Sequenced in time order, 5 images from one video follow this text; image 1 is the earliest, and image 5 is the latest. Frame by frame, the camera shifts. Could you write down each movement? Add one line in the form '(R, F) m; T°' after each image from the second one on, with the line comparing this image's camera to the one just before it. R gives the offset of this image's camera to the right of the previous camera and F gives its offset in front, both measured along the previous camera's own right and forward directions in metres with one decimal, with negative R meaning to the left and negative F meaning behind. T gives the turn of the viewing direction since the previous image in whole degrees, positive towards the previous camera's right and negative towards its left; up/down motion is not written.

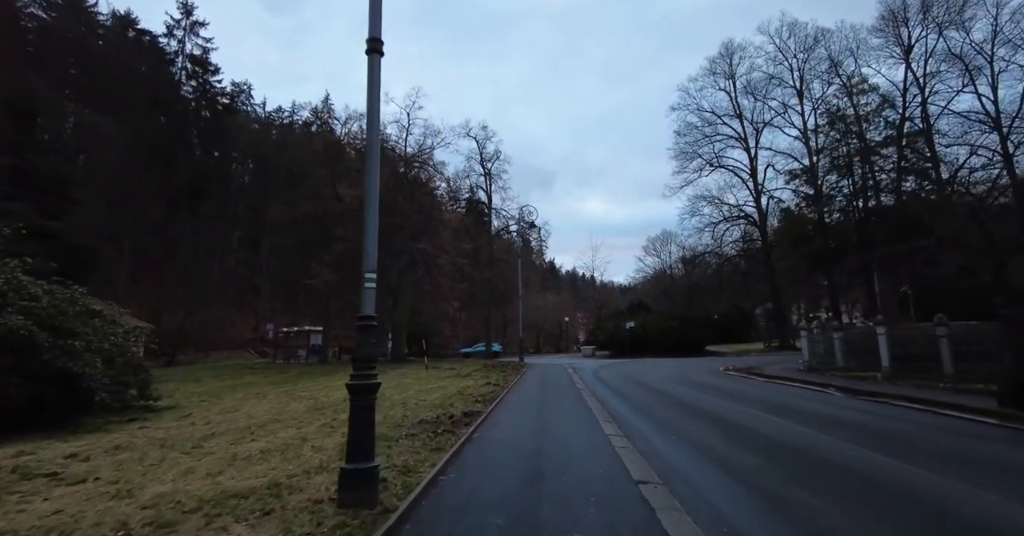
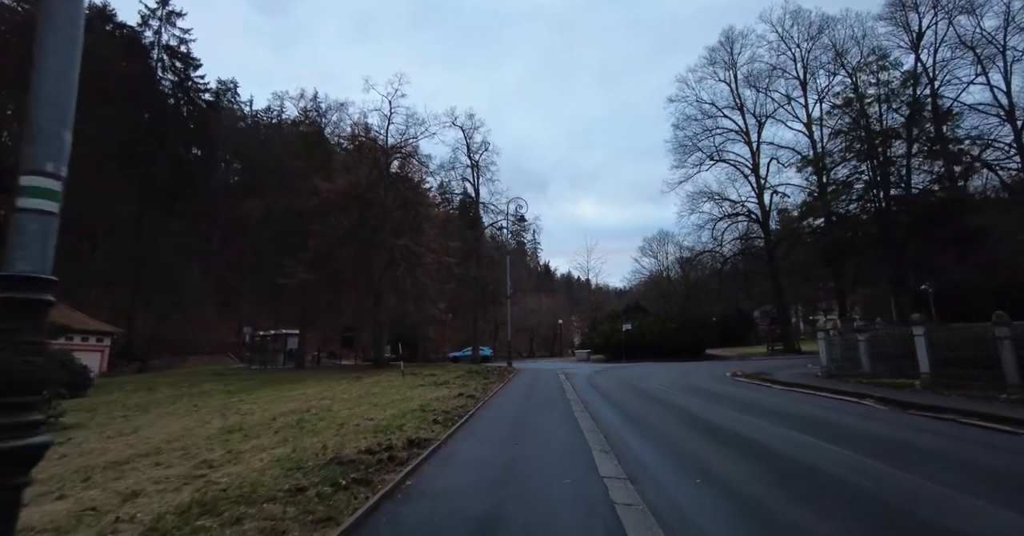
(+0.4, +2.4) m; 0°
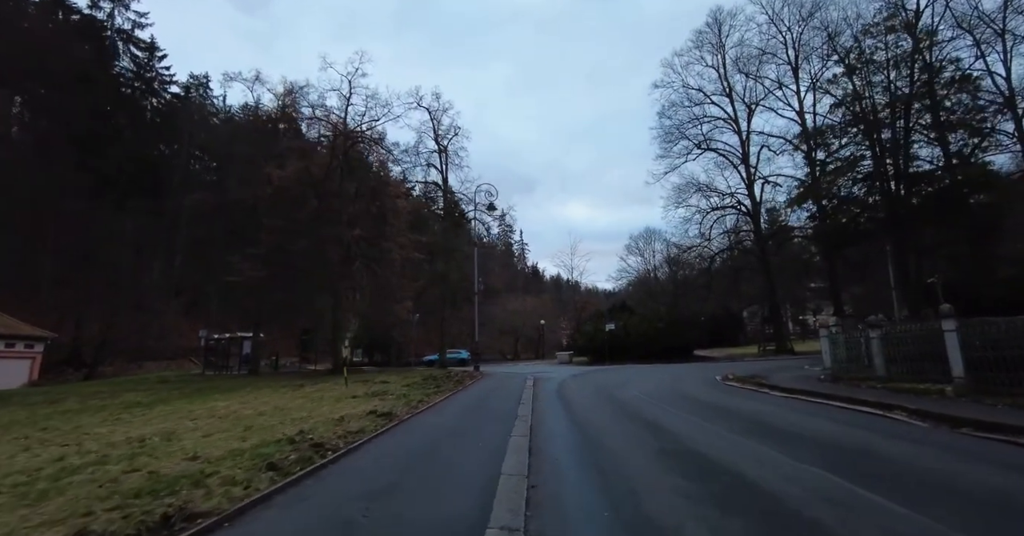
(+1.1, +2.9) m; +1°
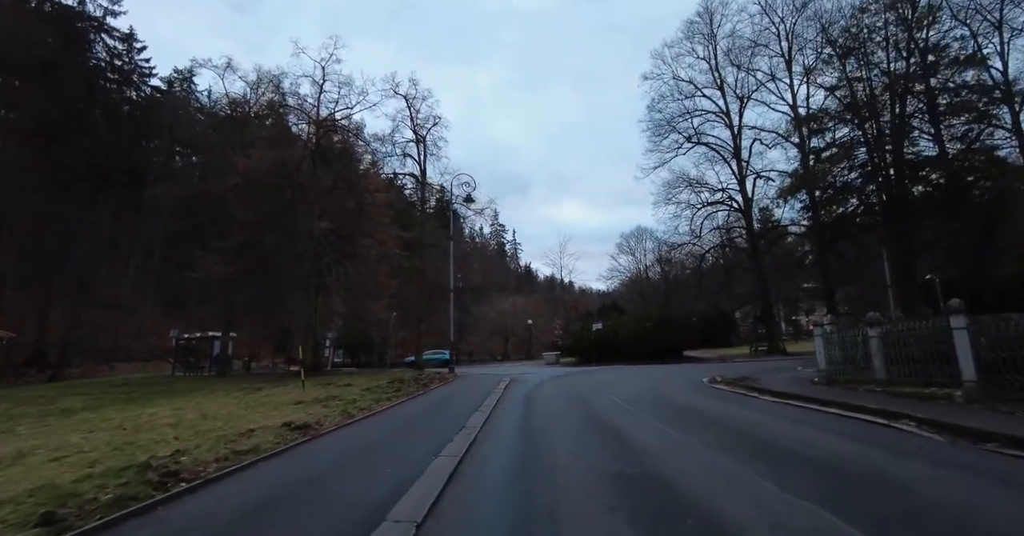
(+0.8, +1.4) m; +1°
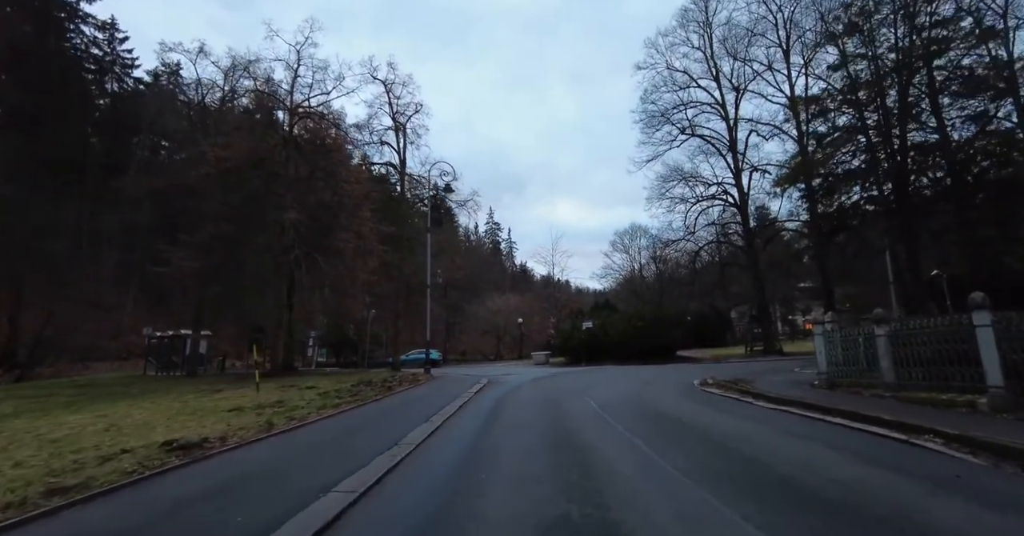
(+0.7, +1.5) m; 0°
